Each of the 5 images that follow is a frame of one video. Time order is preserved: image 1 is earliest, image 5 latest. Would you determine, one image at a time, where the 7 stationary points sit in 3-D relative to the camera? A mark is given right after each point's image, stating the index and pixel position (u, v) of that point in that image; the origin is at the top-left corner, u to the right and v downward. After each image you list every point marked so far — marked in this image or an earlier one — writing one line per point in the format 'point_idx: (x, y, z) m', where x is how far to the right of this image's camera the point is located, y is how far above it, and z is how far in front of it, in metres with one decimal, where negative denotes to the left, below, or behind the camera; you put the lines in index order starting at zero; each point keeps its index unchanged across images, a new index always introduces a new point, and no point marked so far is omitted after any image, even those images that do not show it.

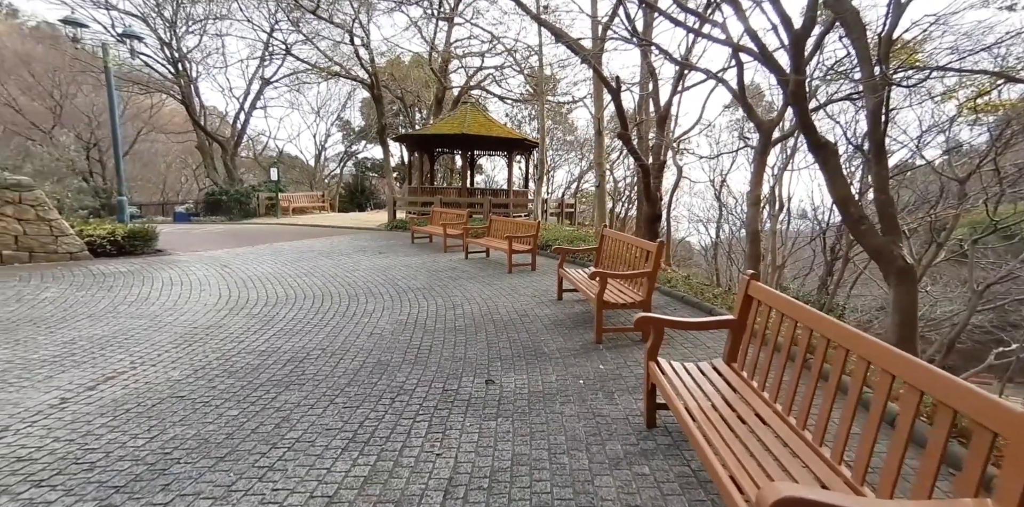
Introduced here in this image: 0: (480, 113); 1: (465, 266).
0: (-1.1, +4.7, +16.8) m
1: (-0.8, -0.2, +8.8) m
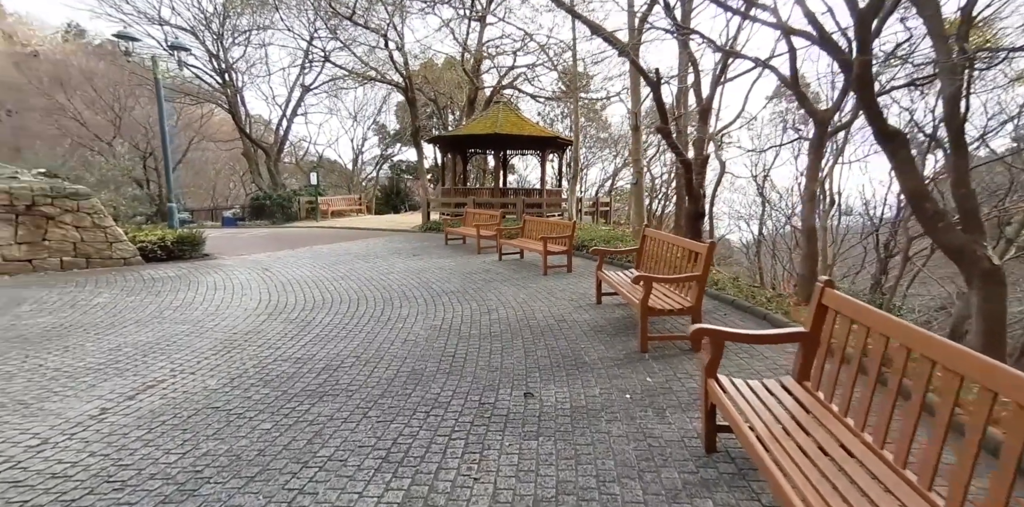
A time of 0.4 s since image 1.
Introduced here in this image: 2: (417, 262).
0: (0.0, +4.7, +16.7) m
1: (-0.2, -0.3, +8.6) m
2: (-1.9, -0.2, +9.8) m
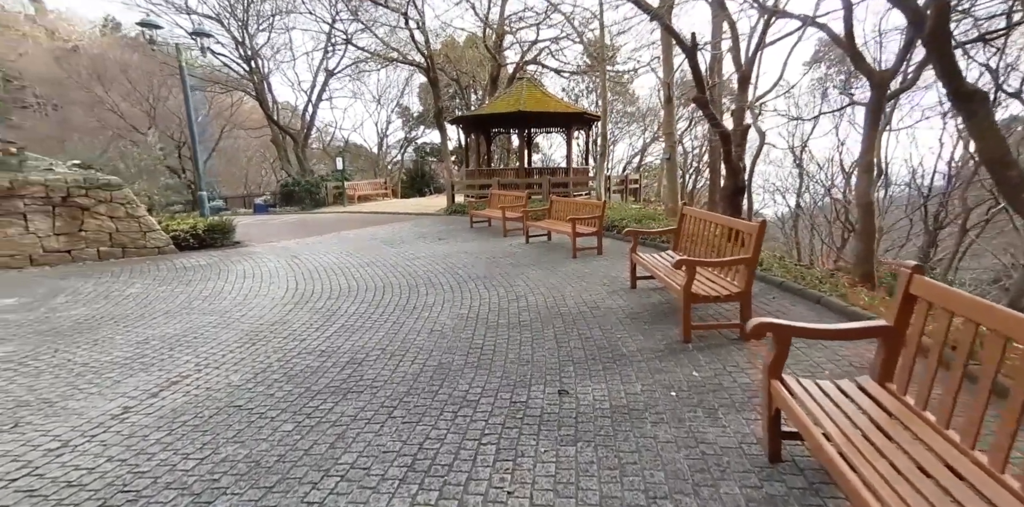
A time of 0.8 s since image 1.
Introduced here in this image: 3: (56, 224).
0: (+0.8, +5.3, +16.2) m
1: (+0.3, 0.0, +8.4) m
2: (-1.3, +0.1, +9.6) m
3: (-7.5, +0.5, +8.4) m
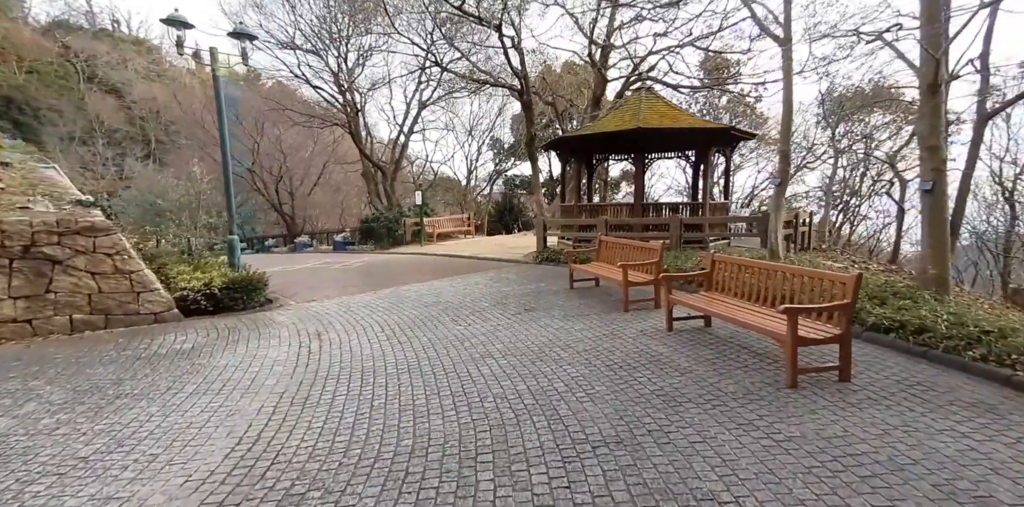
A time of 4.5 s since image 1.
0: (+3.6, +3.8, +12.6) m
1: (+1.6, -0.9, +4.7) m
2: (+0.3, -0.9, +6.2) m
3: (-6.0, -0.3, +6.1) m
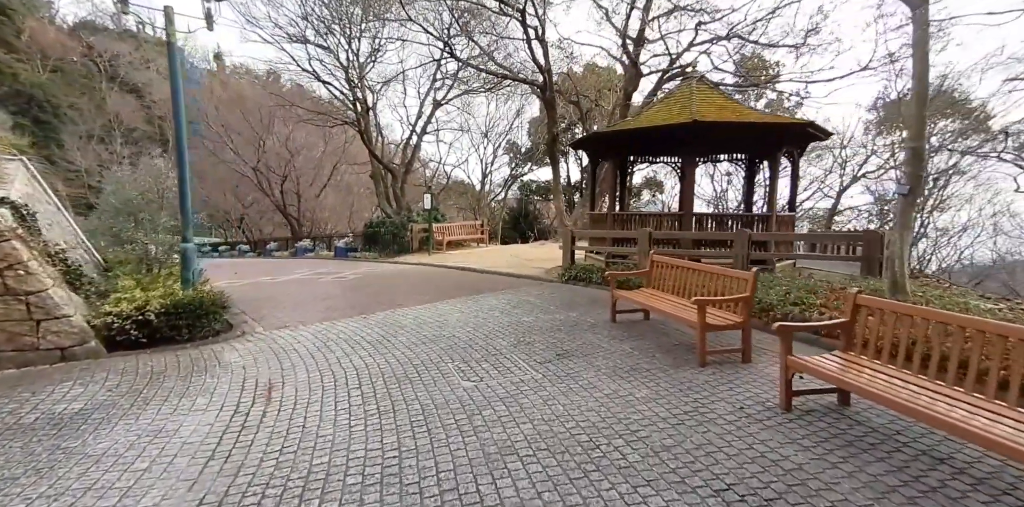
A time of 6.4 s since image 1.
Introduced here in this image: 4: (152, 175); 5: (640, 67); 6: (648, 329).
0: (+4.2, +3.4, +10.7) m
1: (+1.8, -1.2, +2.7) m
2: (+0.5, -1.1, +4.3) m
3: (-5.7, -0.4, +4.4) m
4: (-8.2, +1.6, +11.6) m
5: (+4.5, +6.8, +18.1) m
6: (+1.6, -0.9, +6.1) m
